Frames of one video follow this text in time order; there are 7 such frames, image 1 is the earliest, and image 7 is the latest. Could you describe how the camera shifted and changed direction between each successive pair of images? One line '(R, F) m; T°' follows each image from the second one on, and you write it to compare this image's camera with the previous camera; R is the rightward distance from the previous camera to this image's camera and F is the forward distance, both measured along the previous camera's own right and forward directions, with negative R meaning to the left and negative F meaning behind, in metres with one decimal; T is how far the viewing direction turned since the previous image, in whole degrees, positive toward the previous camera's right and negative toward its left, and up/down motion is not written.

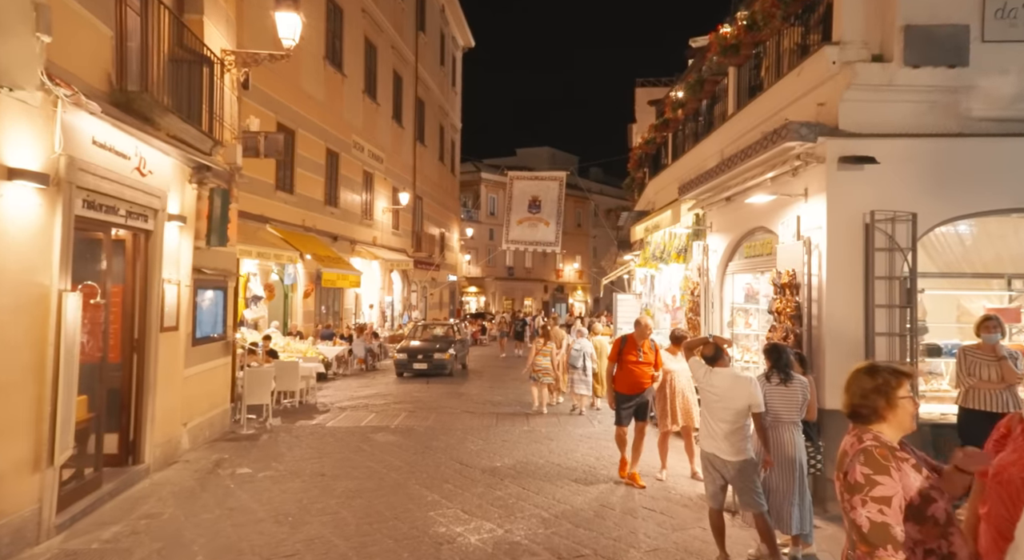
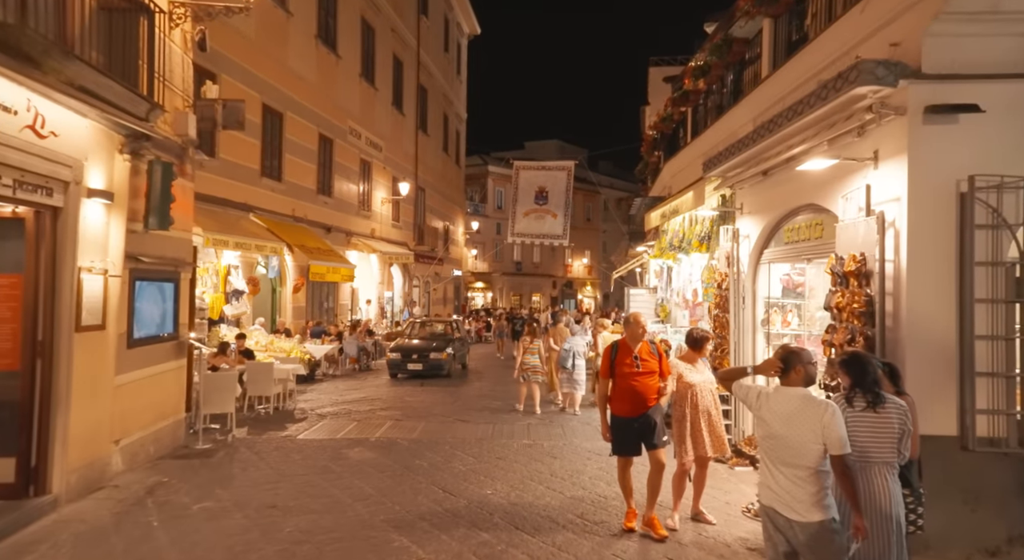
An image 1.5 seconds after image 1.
(+0.1, +1.5) m; -1°
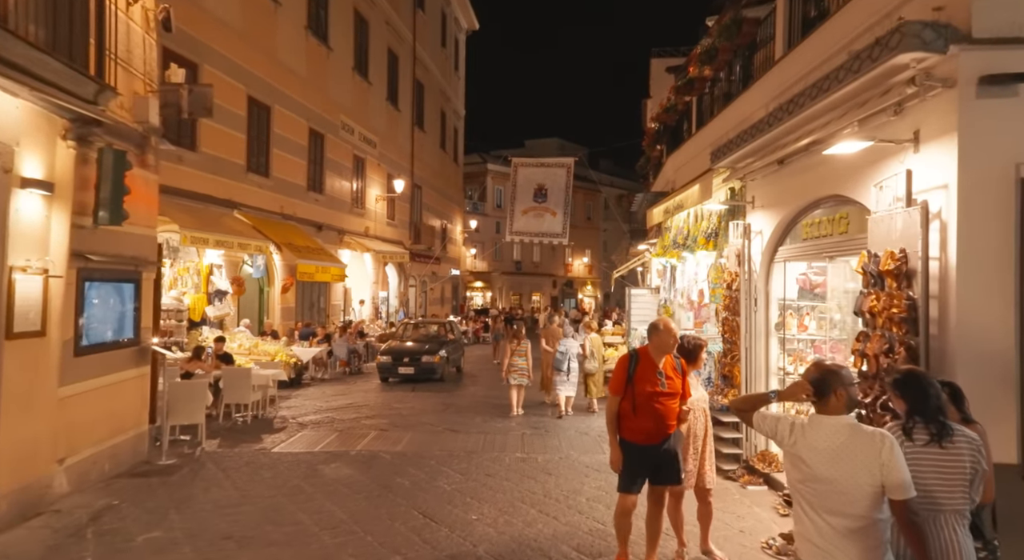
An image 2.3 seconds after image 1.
(+0.1, +0.8) m; 0°
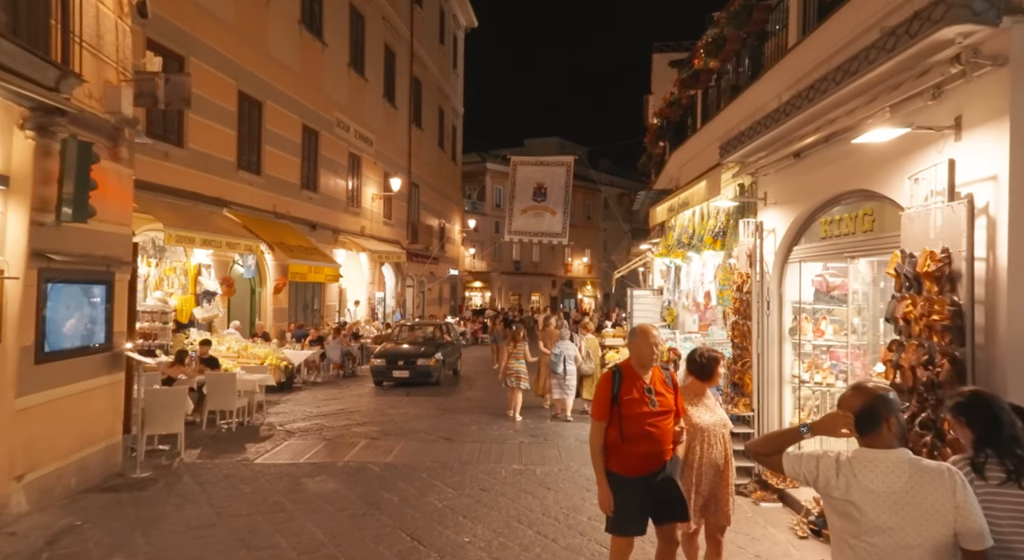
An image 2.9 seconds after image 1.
(0.0, +0.5) m; 0°
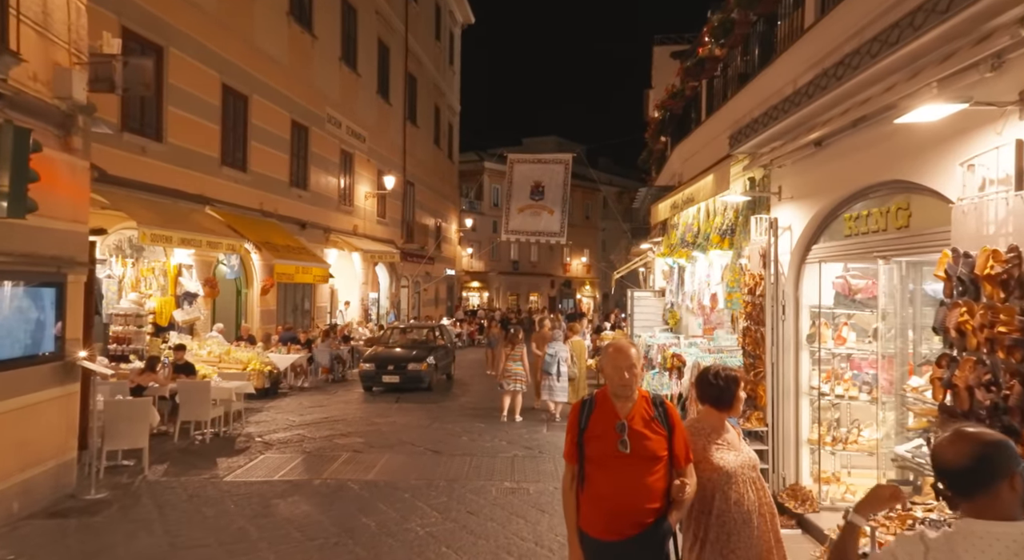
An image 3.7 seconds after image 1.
(+0.1, +0.7) m; 0°
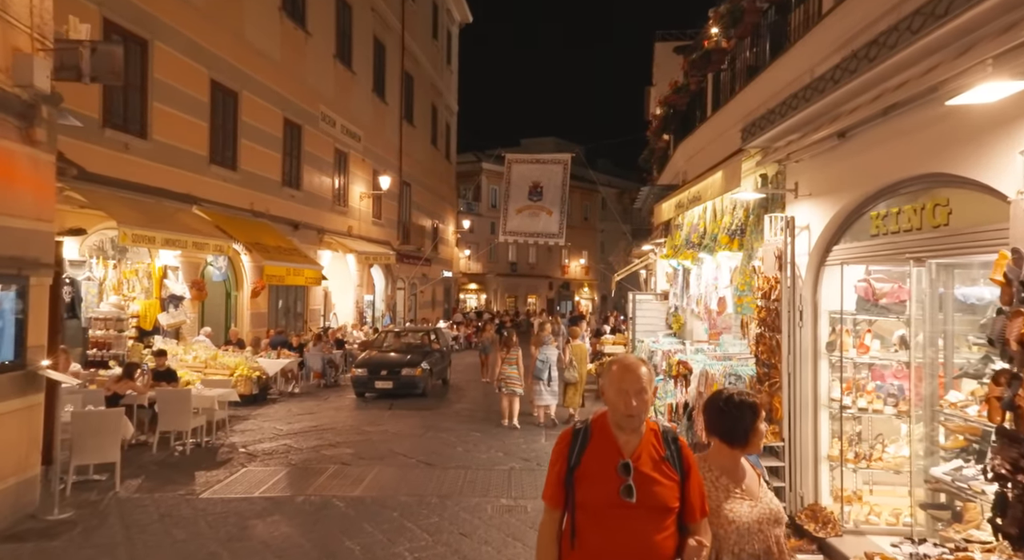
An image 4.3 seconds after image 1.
(0.0, +0.5) m; 0°
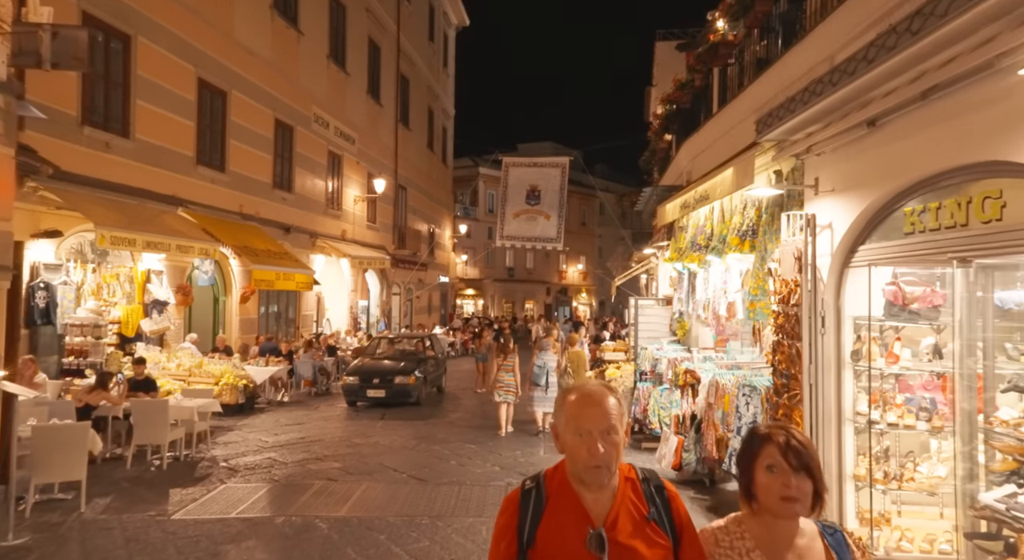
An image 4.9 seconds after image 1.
(0.0, +0.5) m; 0°
